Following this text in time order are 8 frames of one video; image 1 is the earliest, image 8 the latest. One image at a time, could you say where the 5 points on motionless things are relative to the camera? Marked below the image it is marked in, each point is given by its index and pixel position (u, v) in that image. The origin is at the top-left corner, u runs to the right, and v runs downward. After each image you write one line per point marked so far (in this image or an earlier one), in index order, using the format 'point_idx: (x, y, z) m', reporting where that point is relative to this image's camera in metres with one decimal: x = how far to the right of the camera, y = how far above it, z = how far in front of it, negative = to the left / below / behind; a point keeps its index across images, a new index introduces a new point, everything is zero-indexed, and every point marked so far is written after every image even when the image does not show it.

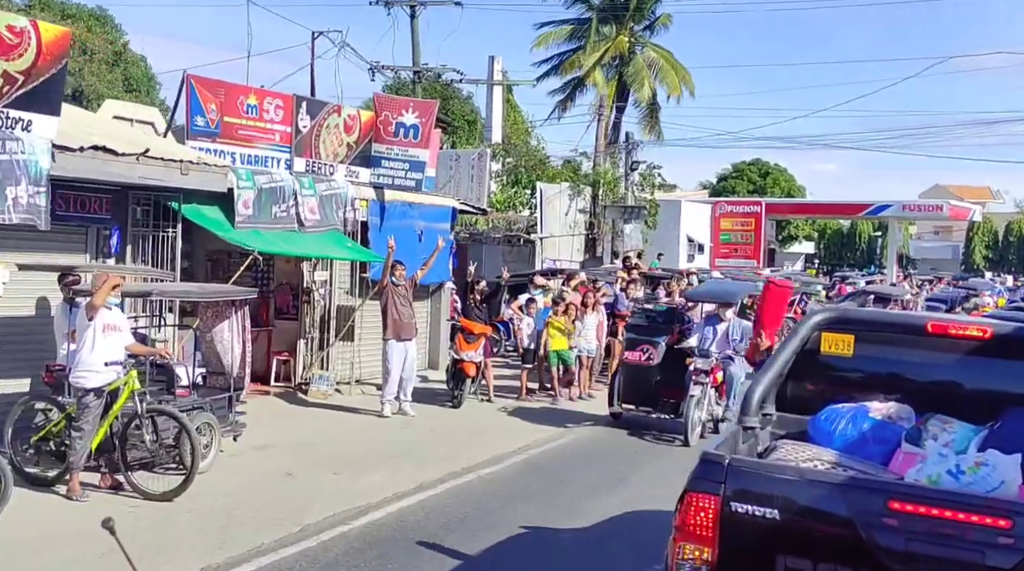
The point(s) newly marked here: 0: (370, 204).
0: (-1.9, +1.1, +16.2) m
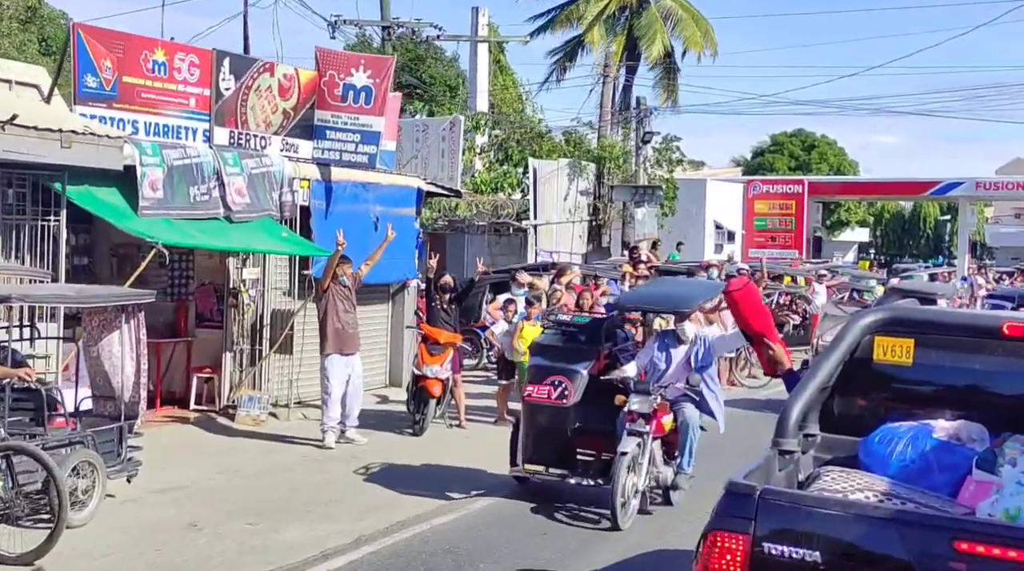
0: (-2.1, +1.1, +13.2) m
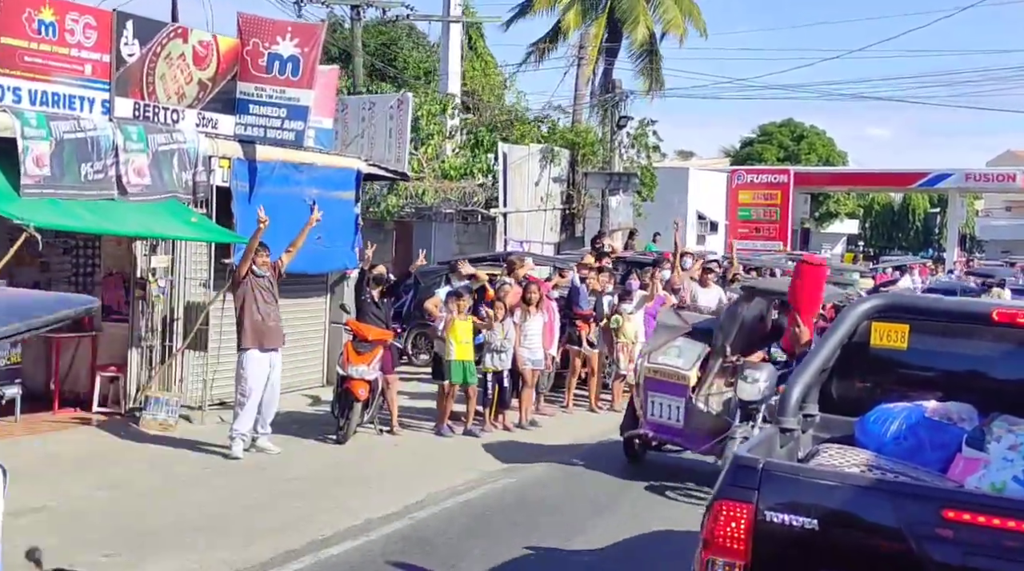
0: (-2.7, +1.2, +11.9) m
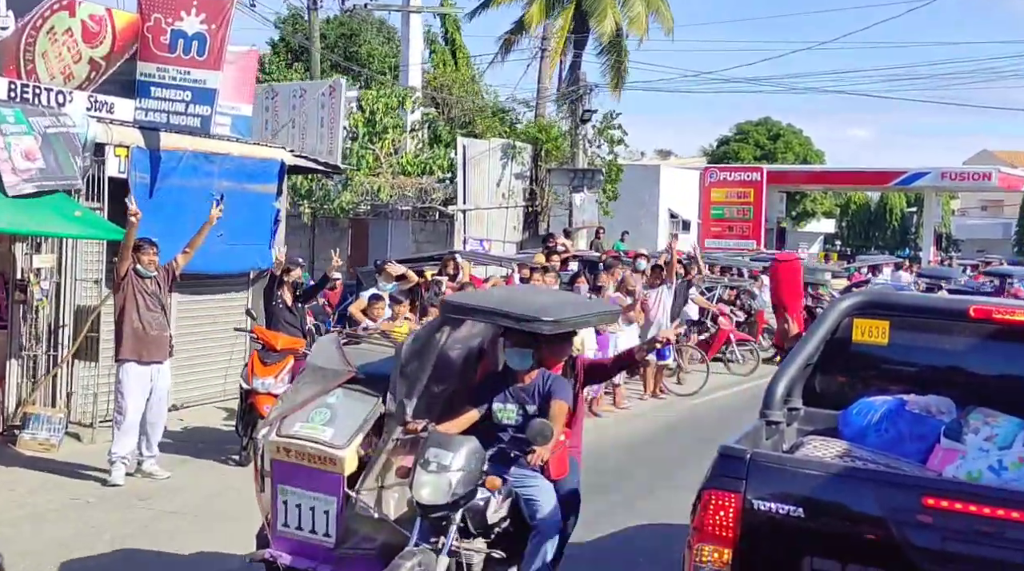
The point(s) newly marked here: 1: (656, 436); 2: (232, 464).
0: (-3.3, +1.2, +10.7) m
1: (+1.4, -1.5, +12.2) m
2: (-2.2, -1.4, +9.8) m
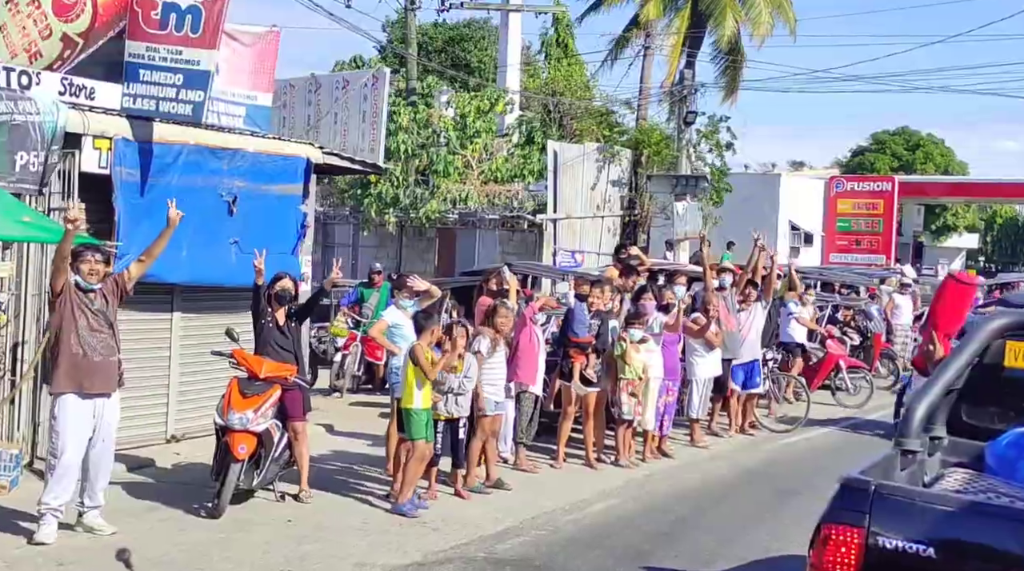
0: (-3.0, +1.1, +9.3) m
1: (+1.8, -1.7, +10.2) m
2: (-2.1, -1.5, +8.2) m
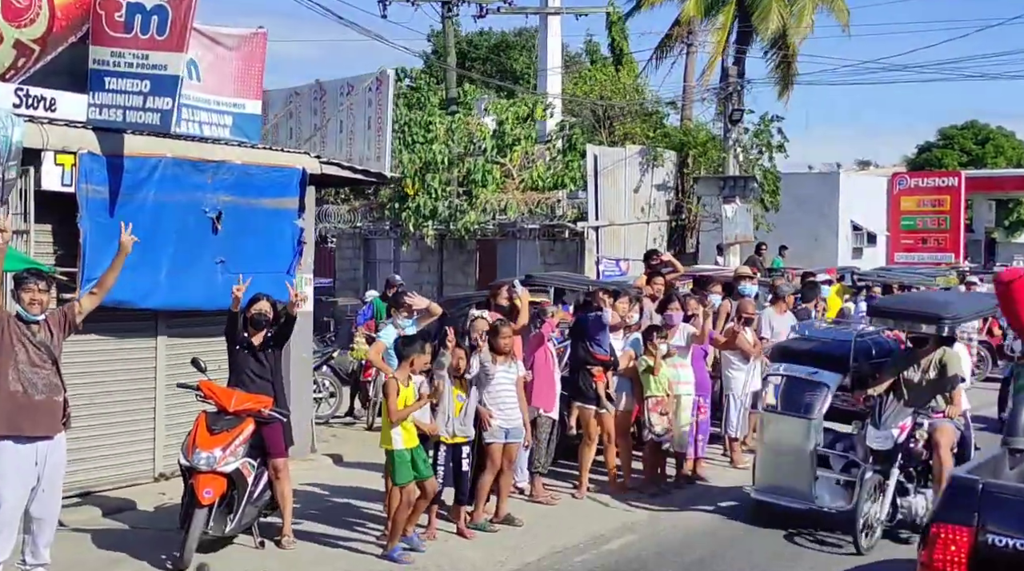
0: (-3.0, +0.9, +8.5) m
1: (+2.0, -1.7, +9.2) m
2: (-2.1, -1.7, +7.4) m
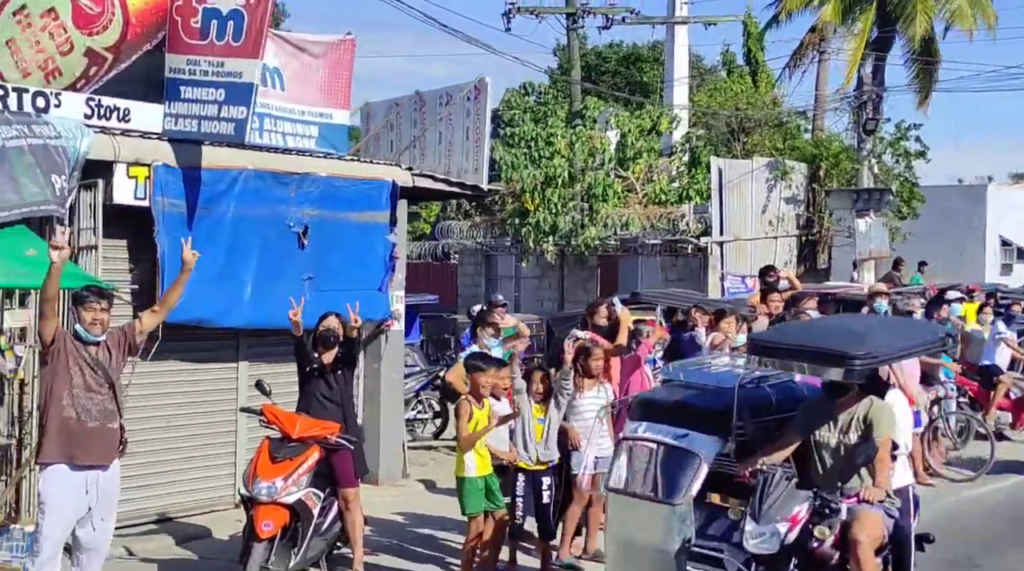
0: (-2.4, +0.8, +8.2) m
1: (+2.6, -1.8, +8.2) m
2: (-1.6, -1.8, +6.9) m
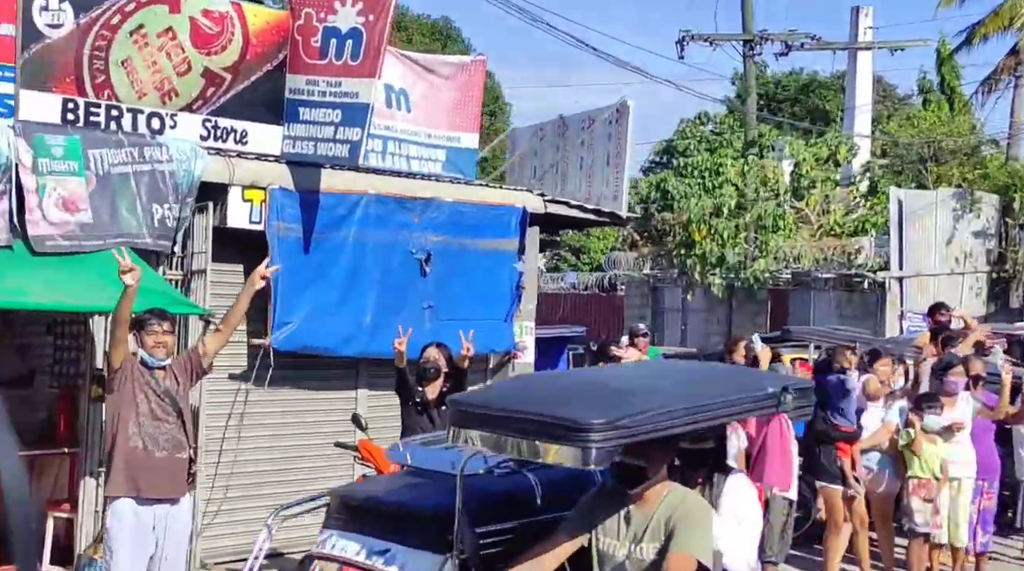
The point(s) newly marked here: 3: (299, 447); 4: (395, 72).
0: (-1.6, +0.6, +8.0) m
1: (+3.3, -2.1, +7.2) m
2: (-1.0, -1.9, +6.6) m
3: (-1.5, -1.1, +8.6) m
4: (-0.9, +1.6, +9.0) m
